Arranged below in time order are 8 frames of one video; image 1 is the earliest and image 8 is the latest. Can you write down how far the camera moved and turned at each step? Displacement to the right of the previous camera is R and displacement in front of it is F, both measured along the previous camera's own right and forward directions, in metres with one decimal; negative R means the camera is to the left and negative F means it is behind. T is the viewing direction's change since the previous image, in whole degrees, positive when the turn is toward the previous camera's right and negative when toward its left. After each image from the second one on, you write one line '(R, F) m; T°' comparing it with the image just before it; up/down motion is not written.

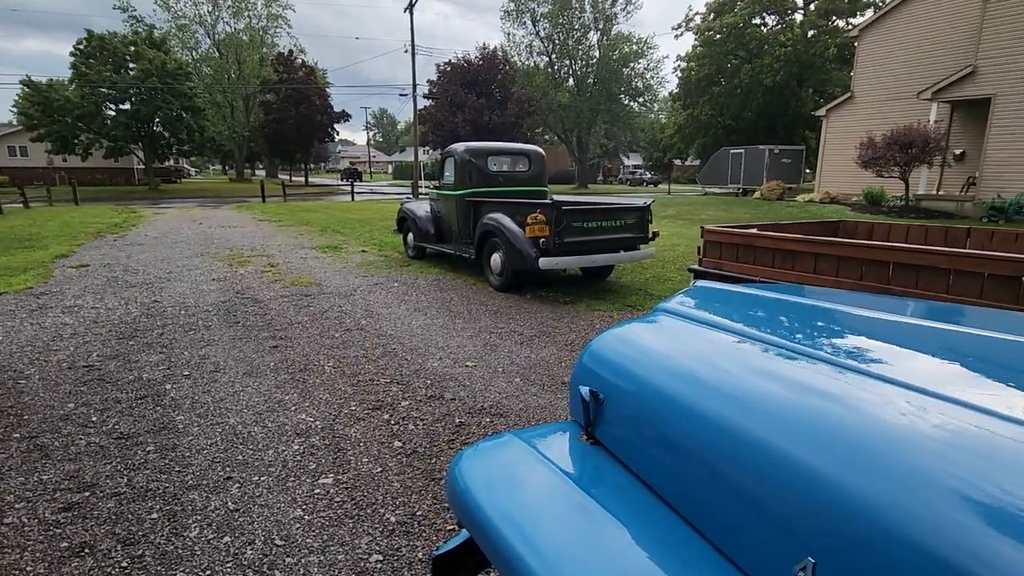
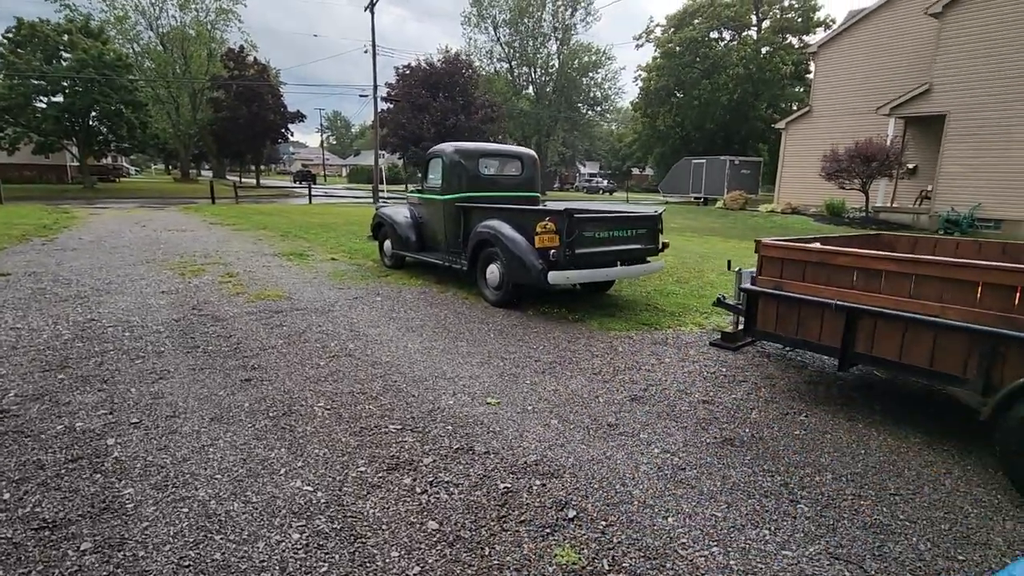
(-0.4, +0.5) m; +5°
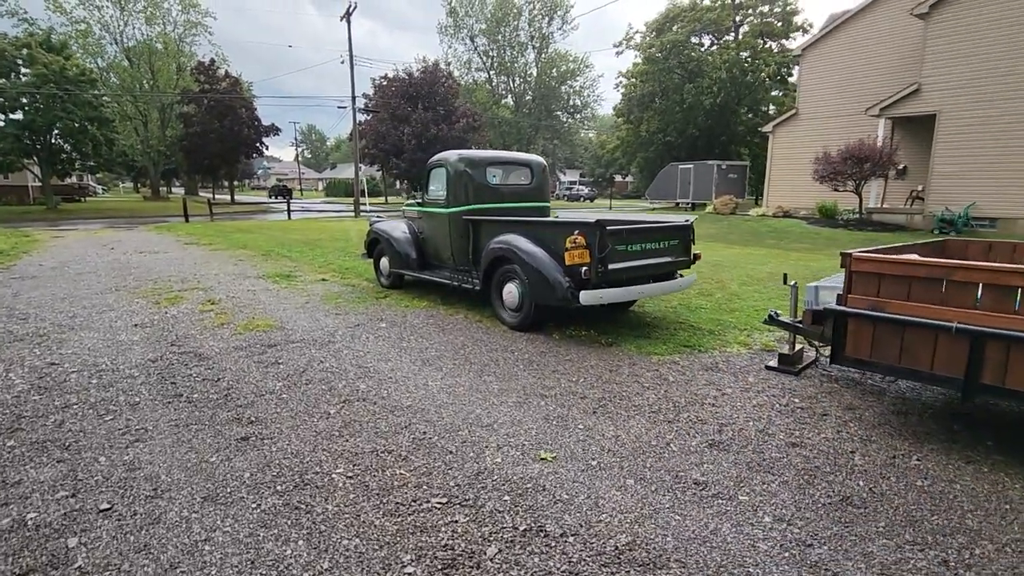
(-0.4, +0.6) m; +2°
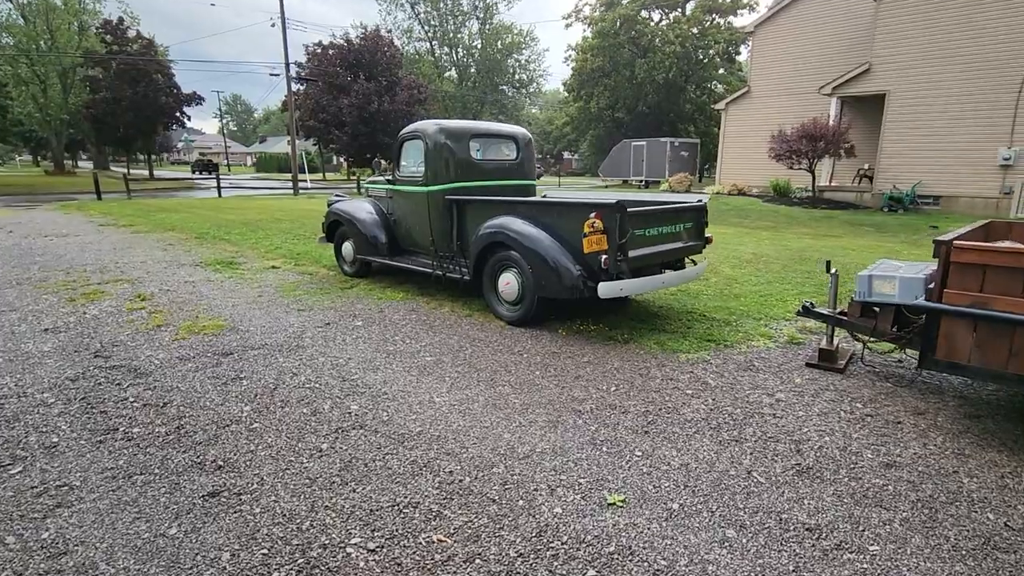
(-0.5, +0.7) m; +6°
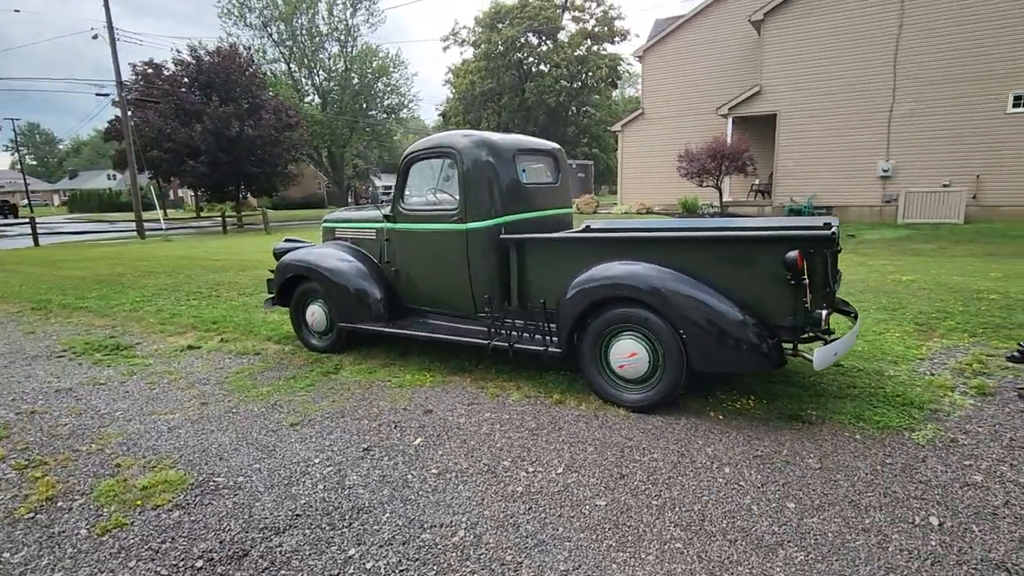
(-1.5, +1.7) m; +14°
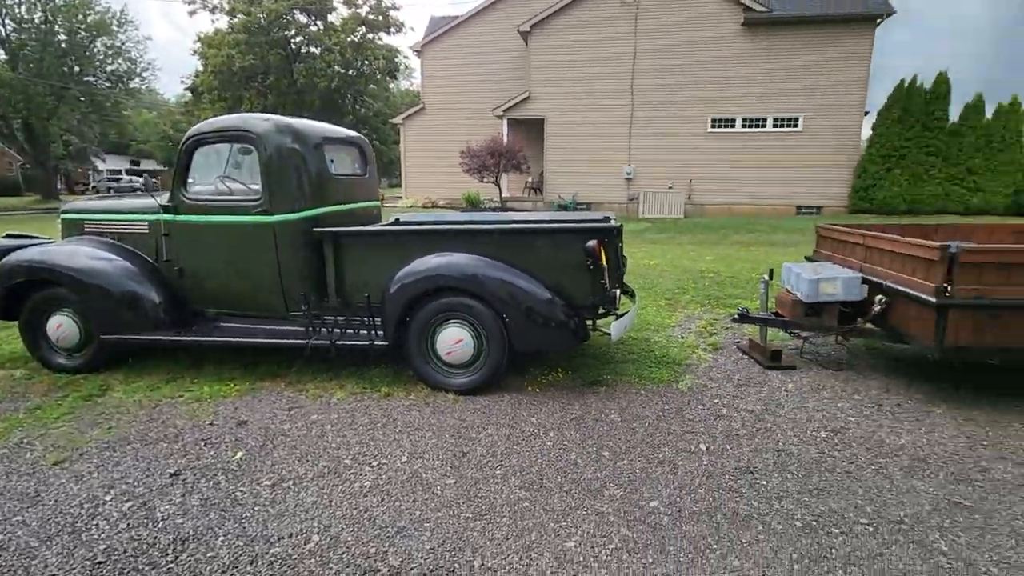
(-0.3, 0.0) m; +23°
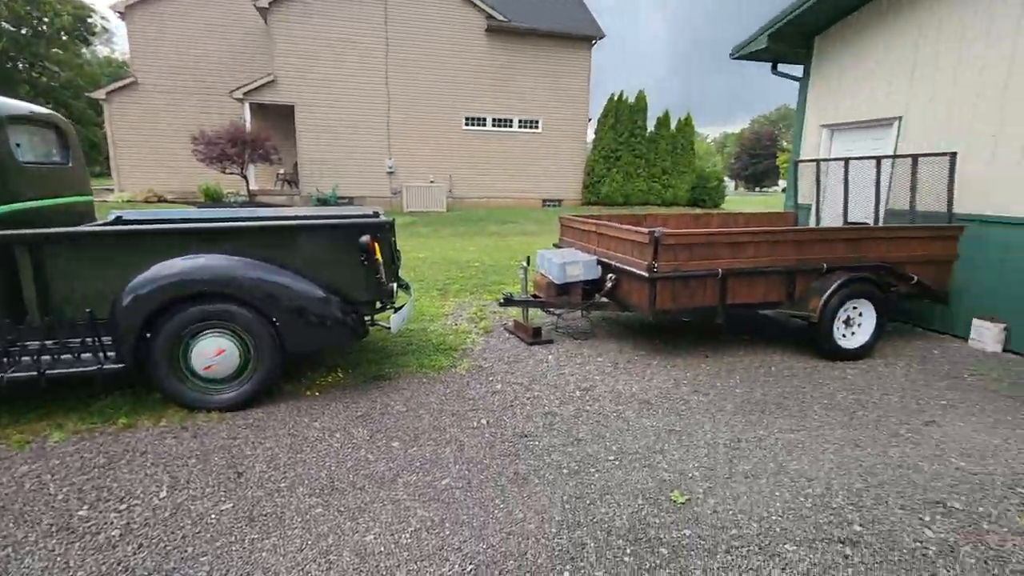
(-0.1, -0.1) m; +24°
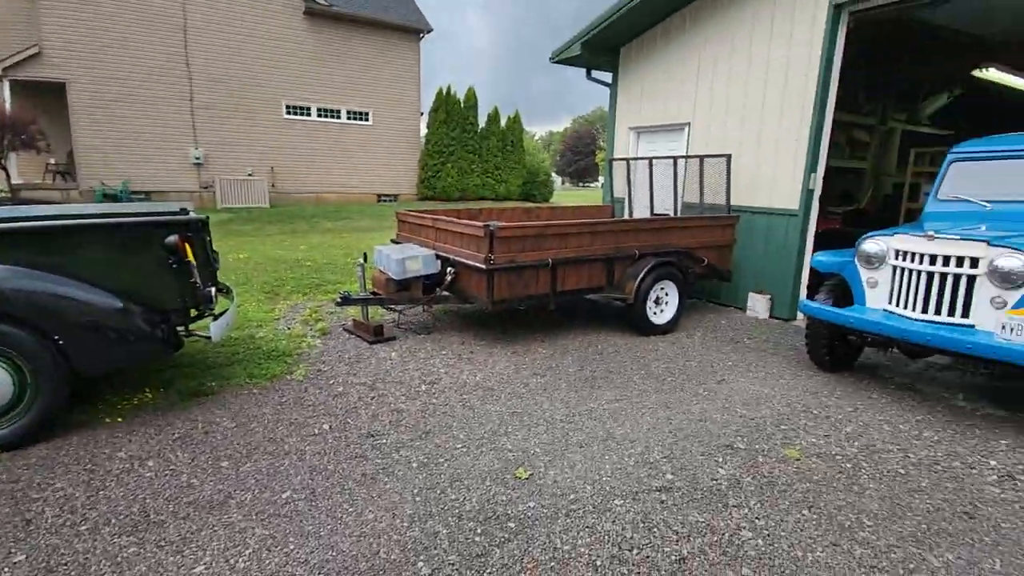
(0.0, 0.0) m; +17°
